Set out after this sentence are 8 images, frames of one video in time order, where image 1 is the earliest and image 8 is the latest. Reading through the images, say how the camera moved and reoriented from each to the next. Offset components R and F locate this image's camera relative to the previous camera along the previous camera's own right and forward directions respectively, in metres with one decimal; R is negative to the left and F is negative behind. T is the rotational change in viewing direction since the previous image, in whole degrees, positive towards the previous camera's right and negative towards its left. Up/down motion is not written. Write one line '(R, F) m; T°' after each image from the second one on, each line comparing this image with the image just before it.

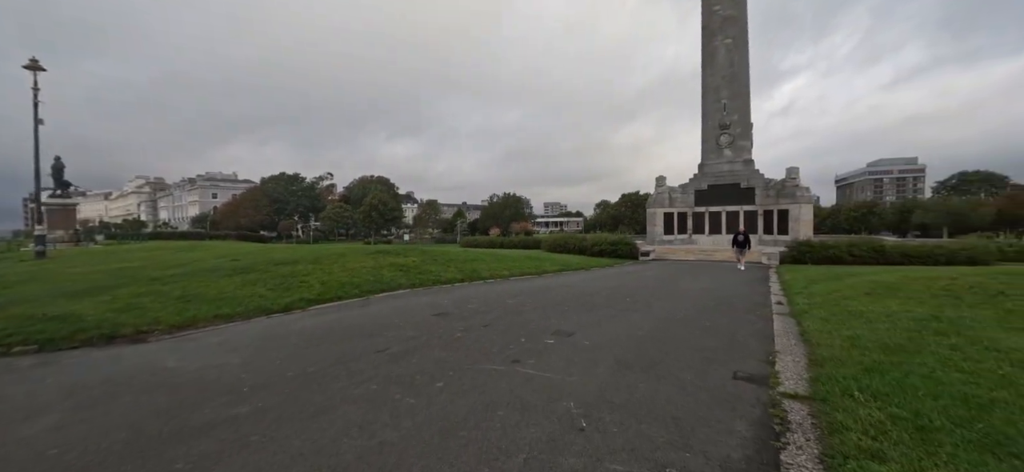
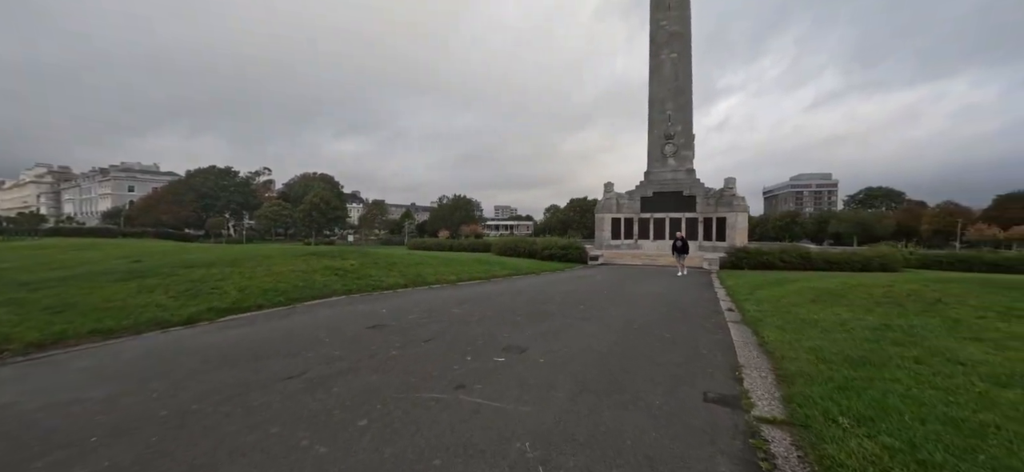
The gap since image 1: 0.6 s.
(+0.1, +0.8) m; +8°
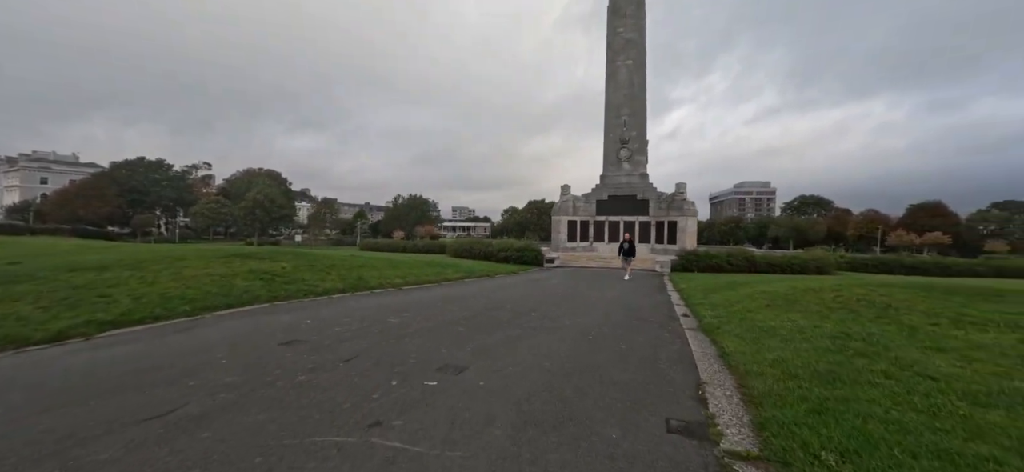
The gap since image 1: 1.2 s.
(+0.3, +0.9) m; +6°
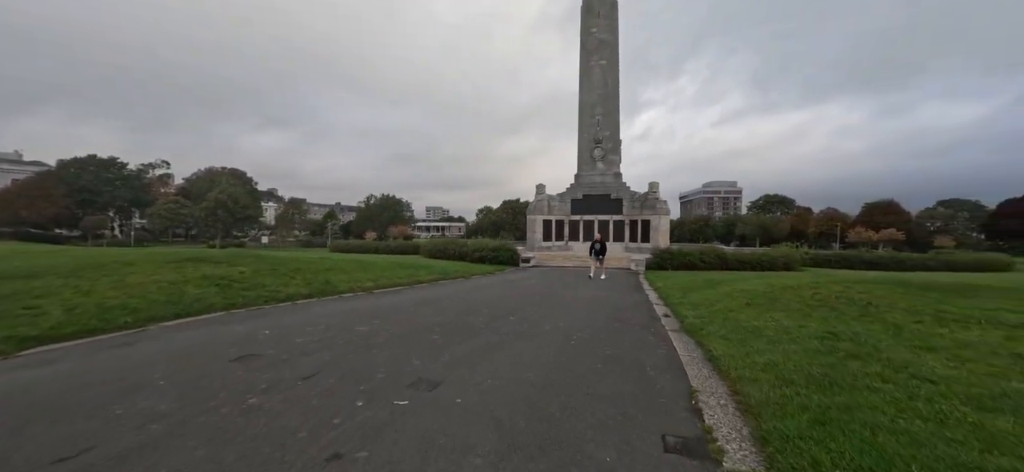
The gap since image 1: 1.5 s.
(0.0, +0.4) m; +4°
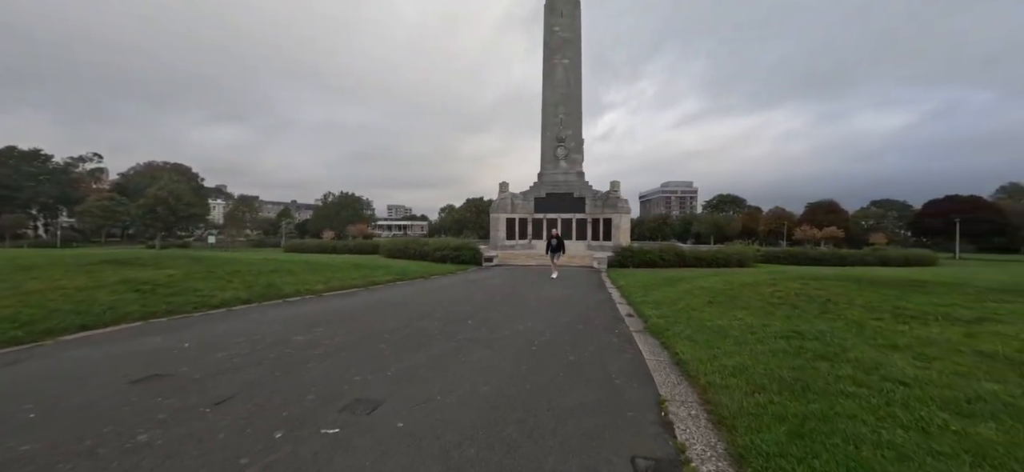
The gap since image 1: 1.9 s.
(+0.1, +0.5) m; +6°
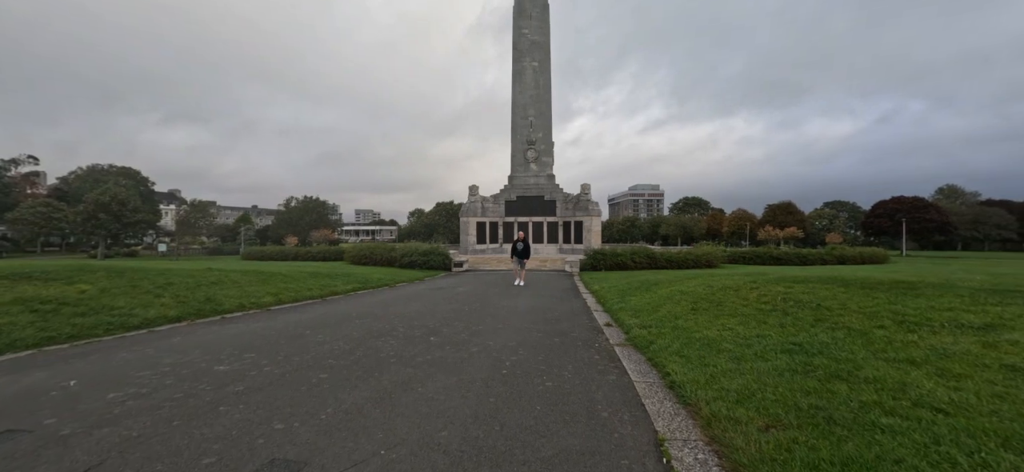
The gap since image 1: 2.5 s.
(+0.1, +0.8) m; +4°
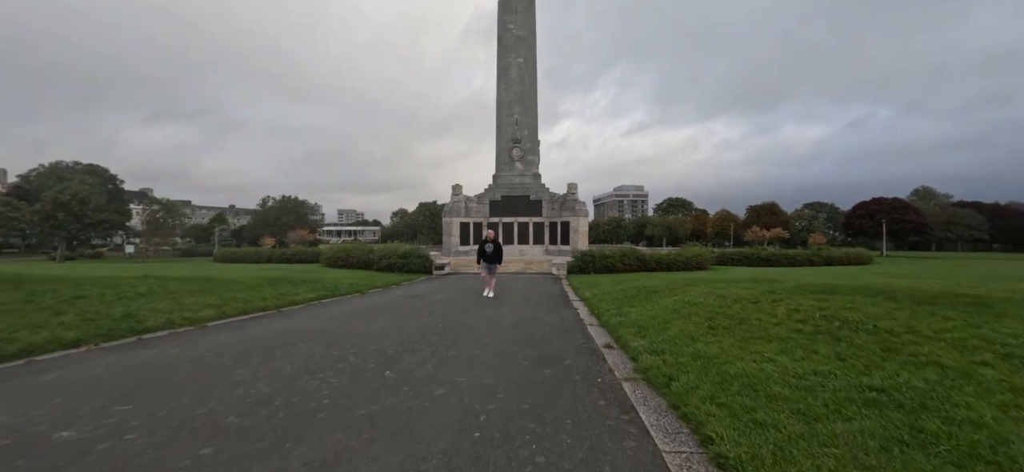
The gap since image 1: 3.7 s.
(+0.1, +1.4) m; +2°
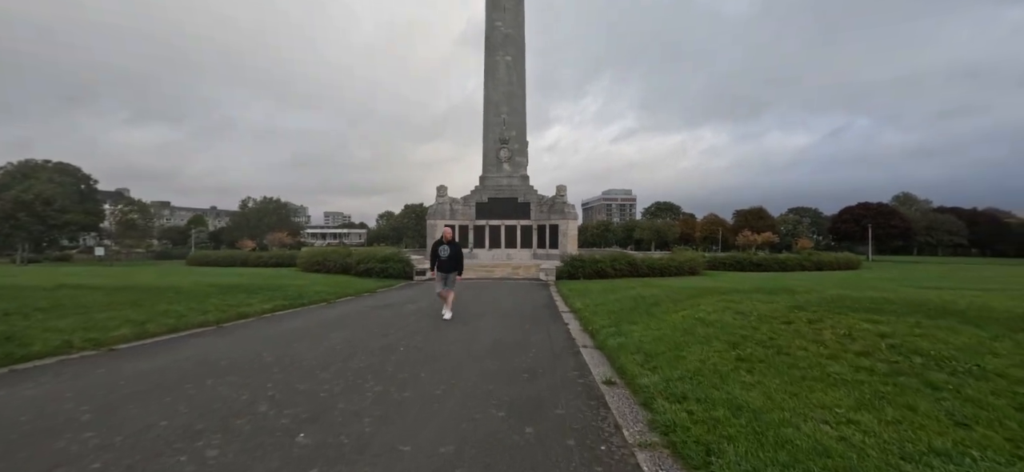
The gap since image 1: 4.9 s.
(+0.2, +1.5) m; +2°
